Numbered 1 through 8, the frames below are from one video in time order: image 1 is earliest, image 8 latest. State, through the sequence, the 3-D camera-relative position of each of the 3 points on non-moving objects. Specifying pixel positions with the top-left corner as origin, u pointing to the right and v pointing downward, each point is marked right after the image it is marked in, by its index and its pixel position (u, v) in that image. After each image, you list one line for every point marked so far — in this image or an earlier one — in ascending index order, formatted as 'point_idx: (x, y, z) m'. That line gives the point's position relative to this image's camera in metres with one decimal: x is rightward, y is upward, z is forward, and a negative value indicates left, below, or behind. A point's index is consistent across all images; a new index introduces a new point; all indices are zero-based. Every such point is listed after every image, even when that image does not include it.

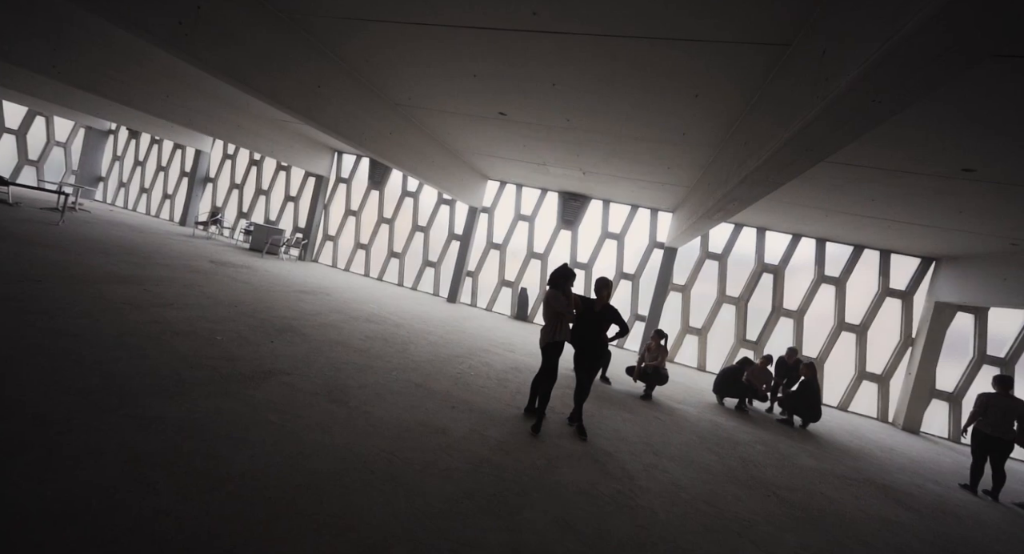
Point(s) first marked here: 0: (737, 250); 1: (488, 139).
0: (+4.9, +0.5, +9.1) m
1: (-0.3, +2.2, +6.7) m
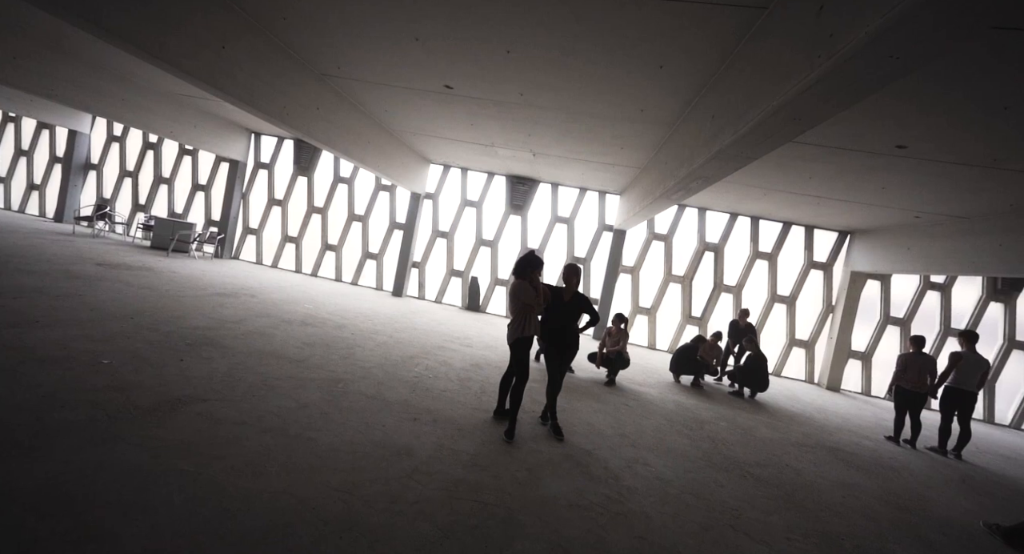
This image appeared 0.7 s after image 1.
0: (+3.8, +1.0, +9.3) m
1: (-1.2, +2.3, +6.2) m
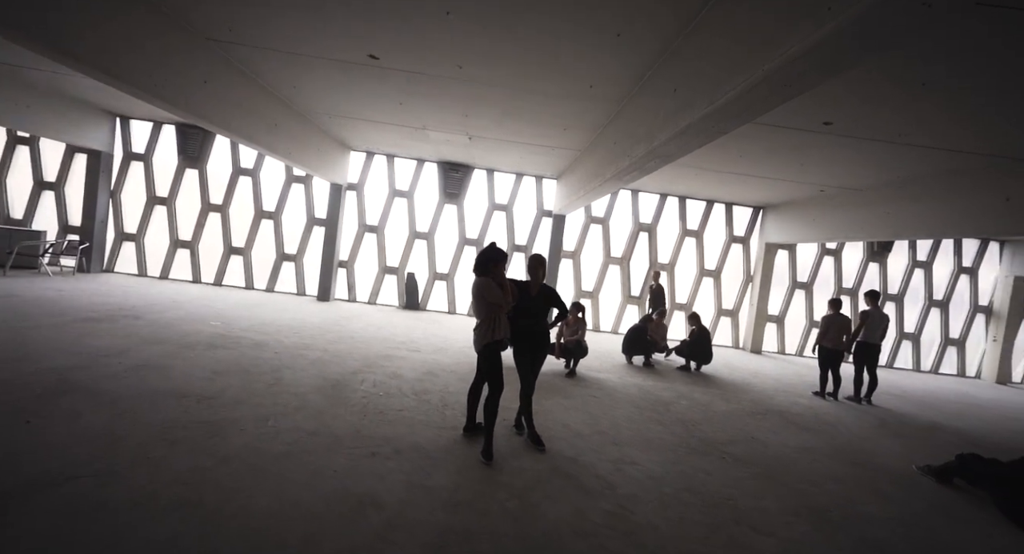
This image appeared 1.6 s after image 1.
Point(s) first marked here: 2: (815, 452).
0: (+2.4, +1.4, +9.4) m
1: (-2.1, +2.3, +5.4) m
2: (+3.0, -1.7, +4.1) m
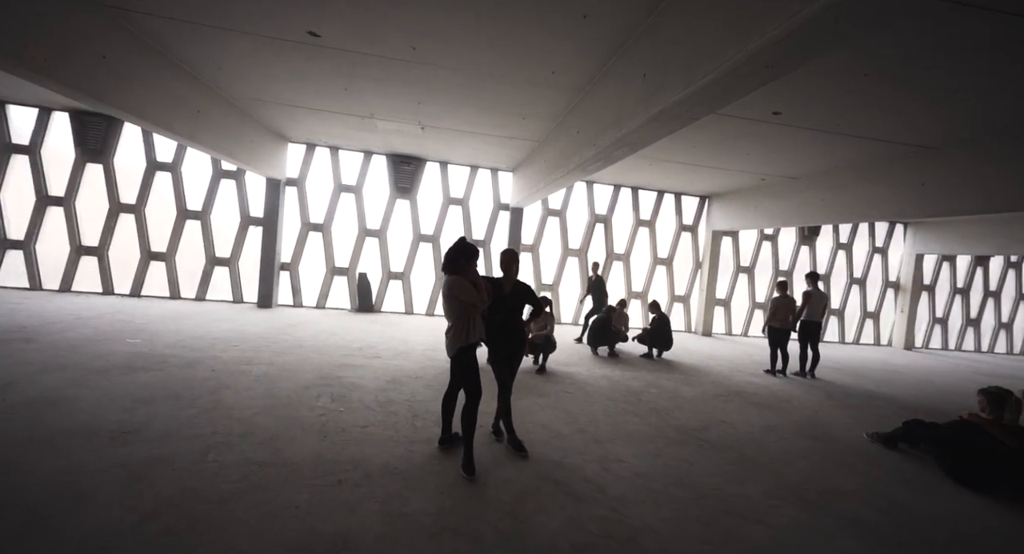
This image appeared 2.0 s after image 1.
0: (+1.3, +1.6, +9.4) m
1: (-2.6, +2.3, +4.9) m
2: (+2.7, -1.5, +4.3) m
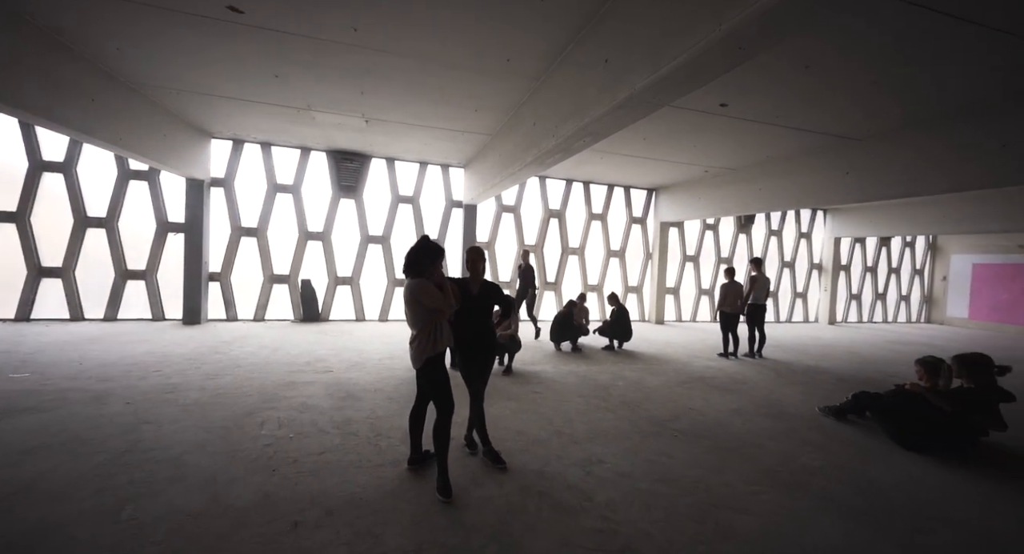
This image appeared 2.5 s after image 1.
0: (+0.3, +1.7, +9.2) m
1: (-3.1, +2.2, +4.3) m
2: (+2.4, -1.4, +4.3) m
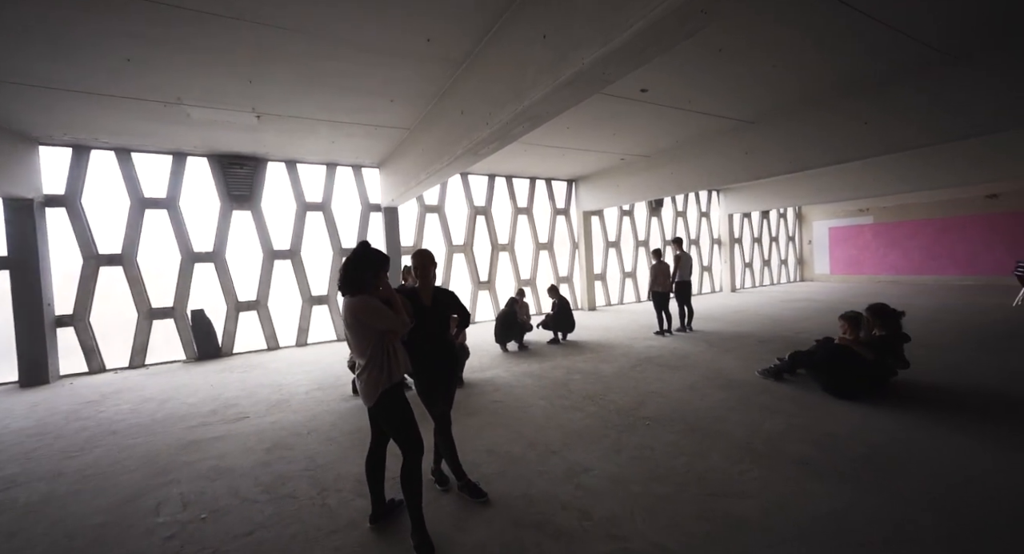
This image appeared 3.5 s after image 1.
0: (-1.4, +1.6, +8.8) m
1: (-3.8, +1.8, +3.3) m
2: (+1.9, -1.1, +4.4) m
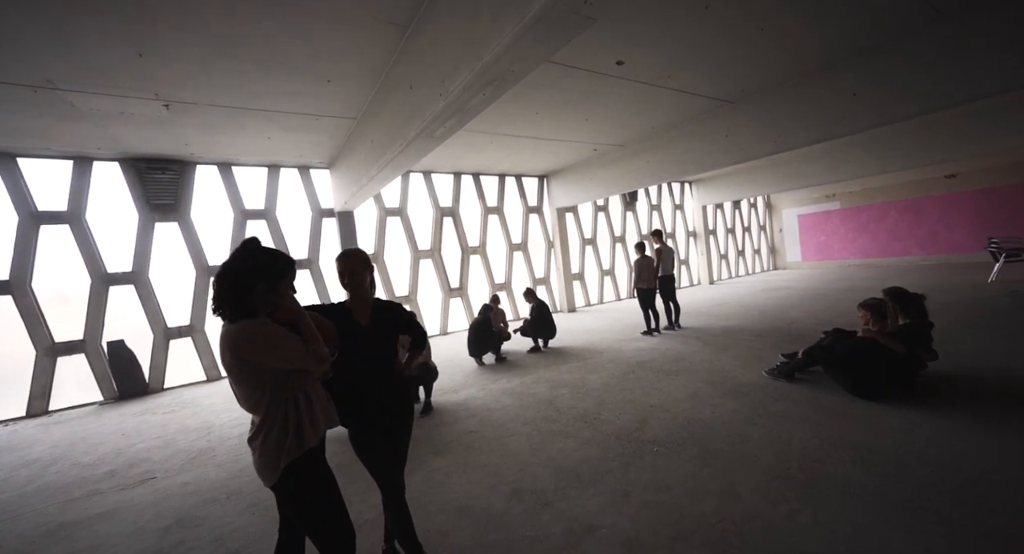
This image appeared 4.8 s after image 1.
0: (-2.0, +1.5, +8.0) m
1: (-4.1, +1.5, +2.4) m
2: (+1.7, -1.1, +3.8) m
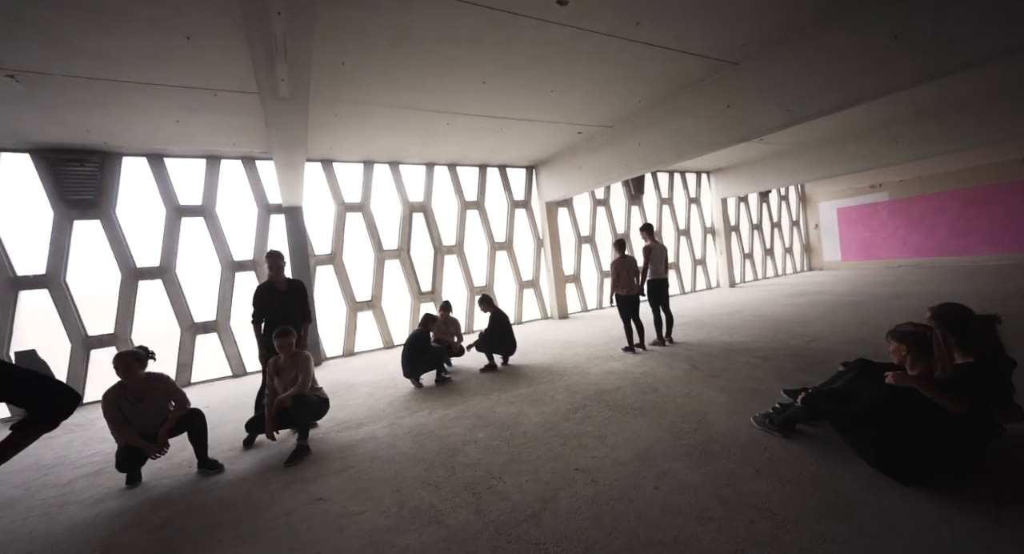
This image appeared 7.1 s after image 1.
0: (-2.4, +1.4, +7.2) m
1: (-4.9, +1.5, +1.8) m
2: (+1.0, -1.1, +2.8) m
